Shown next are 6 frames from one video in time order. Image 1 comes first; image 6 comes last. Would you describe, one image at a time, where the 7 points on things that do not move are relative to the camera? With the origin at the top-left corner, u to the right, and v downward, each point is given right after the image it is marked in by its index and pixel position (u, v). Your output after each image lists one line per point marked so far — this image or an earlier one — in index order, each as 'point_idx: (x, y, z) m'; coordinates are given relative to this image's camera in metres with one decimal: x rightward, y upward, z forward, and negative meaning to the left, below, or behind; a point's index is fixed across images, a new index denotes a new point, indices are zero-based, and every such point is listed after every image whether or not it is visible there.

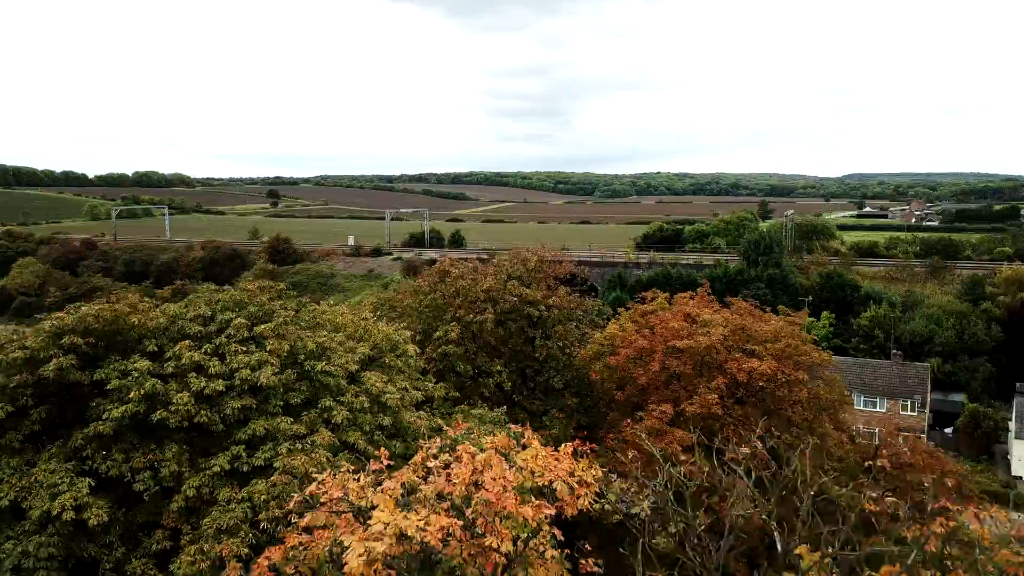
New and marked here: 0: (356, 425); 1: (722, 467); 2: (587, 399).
0: (-2.9, -2.5, +11.2) m
1: (+4.6, -3.9, +13.4) m
2: (+2.1, -3.1, +17.1) m
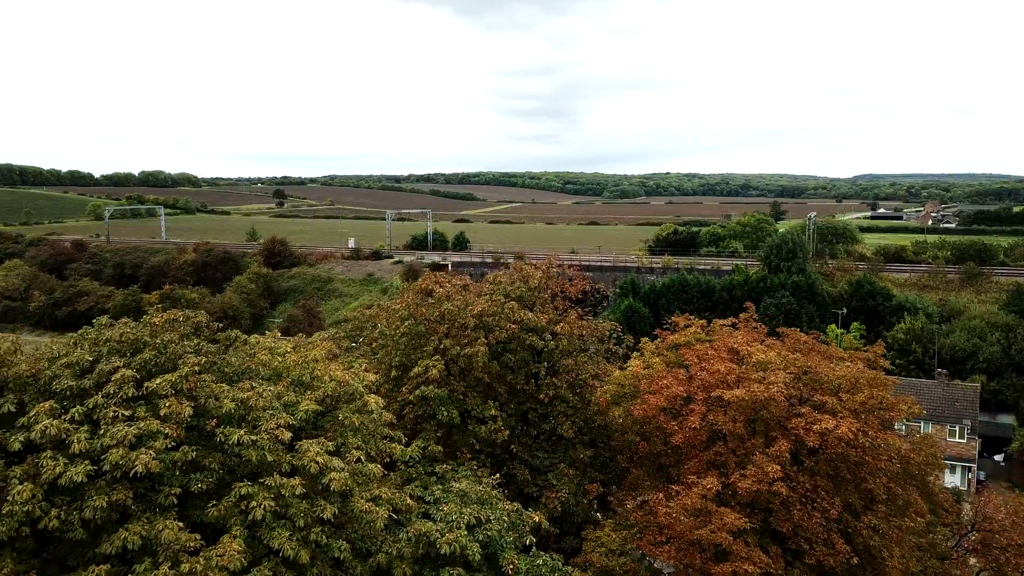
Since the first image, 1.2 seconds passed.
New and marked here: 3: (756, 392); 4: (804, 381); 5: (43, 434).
0: (-3.0, -3.0, +8.0) m
1: (+4.5, -4.5, +10.1) m
2: (+2.0, -3.7, +13.8) m
3: (+4.4, -1.9, +10.7) m
4: (+6.0, -2.1, +12.2) m
5: (-5.7, -1.8, +7.4) m
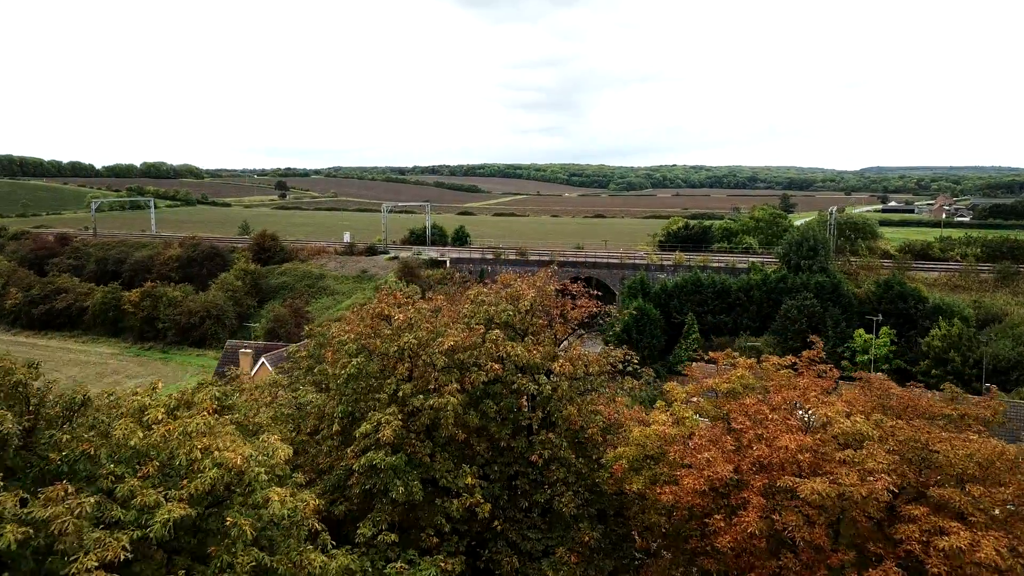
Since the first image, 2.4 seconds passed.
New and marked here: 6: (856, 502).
0: (-3.3, -3.5, +4.7) m
1: (+4.2, -5.0, +6.8) m
2: (+1.8, -4.1, +10.5) m
3: (+4.1, -2.4, +7.4) m
4: (+5.7, -2.5, +8.8) m
5: (-6.1, -2.3, +4.2) m
6: (+4.3, -2.7, +7.6) m
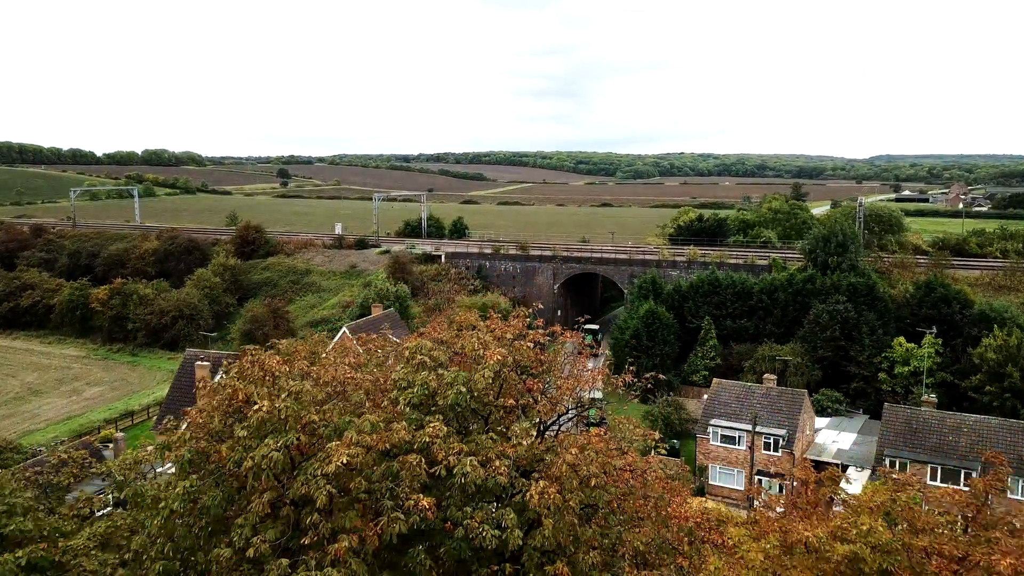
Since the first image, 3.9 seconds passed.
0: (-3.9, -4.3, +0.6) m
1: (+3.6, -5.7, +2.6) m
2: (+1.2, -4.8, +6.3) m
3: (+3.5, -3.1, +3.1) m
4: (+5.2, -3.2, +4.5) m
5: (-6.6, -3.0, 0.0) m
6: (+3.7, -3.4, +3.3) m
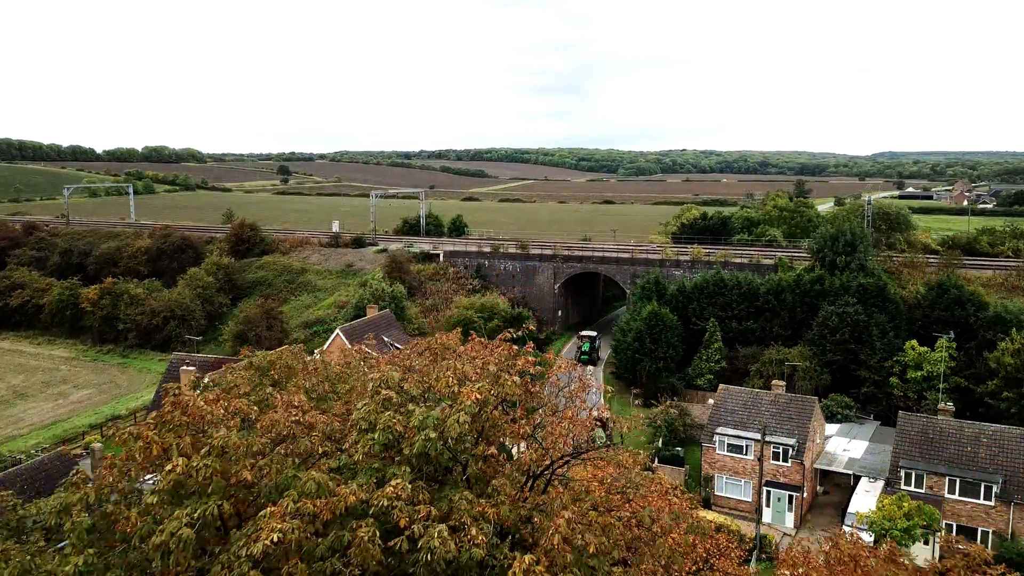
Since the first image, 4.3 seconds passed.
0: (-4.1, -4.5, -0.6) m
1: (+3.4, -6.0, +1.4) m
2: (+1.1, -5.0, +5.2) m
3: (+3.3, -3.3, +2.0) m
4: (+5.0, -3.5, +3.4) m
5: (-6.8, -3.3, -1.1) m
6: (+3.5, -3.6, +2.2) m
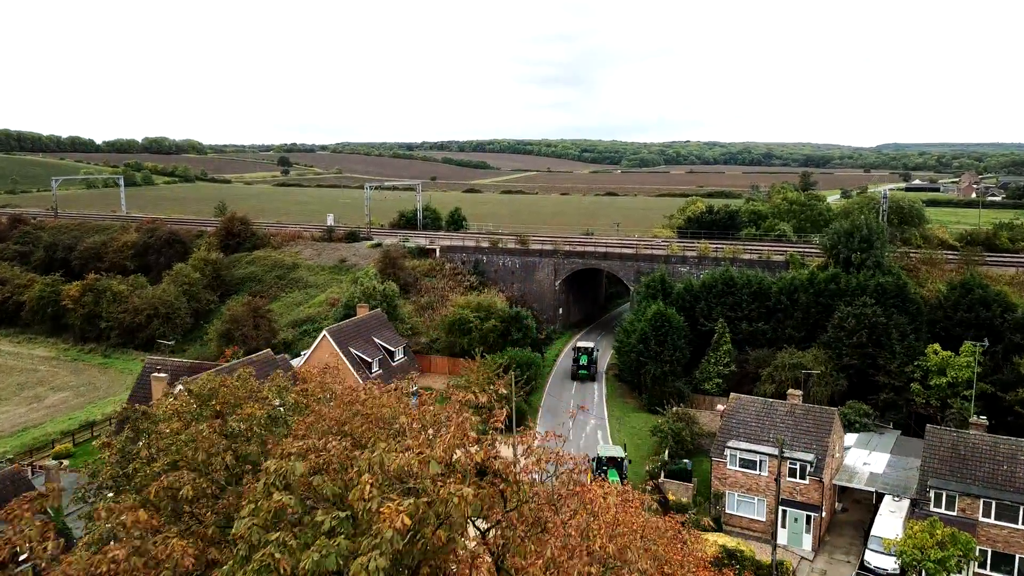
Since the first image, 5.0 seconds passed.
0: (-4.4, -4.9, -2.5) m
1: (+3.1, -6.4, -0.5) m
2: (+0.8, -5.3, +3.3) m
3: (+3.0, -3.8, 0.0) m
4: (+4.7, -3.8, +1.4) m
5: (-7.1, -3.7, -3.0) m
6: (+3.2, -4.0, +0.2) m
